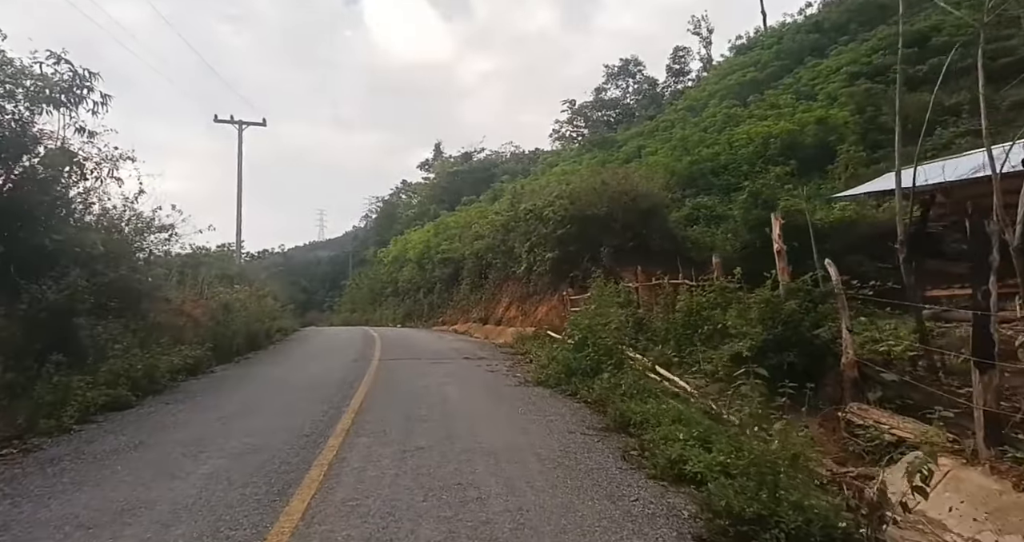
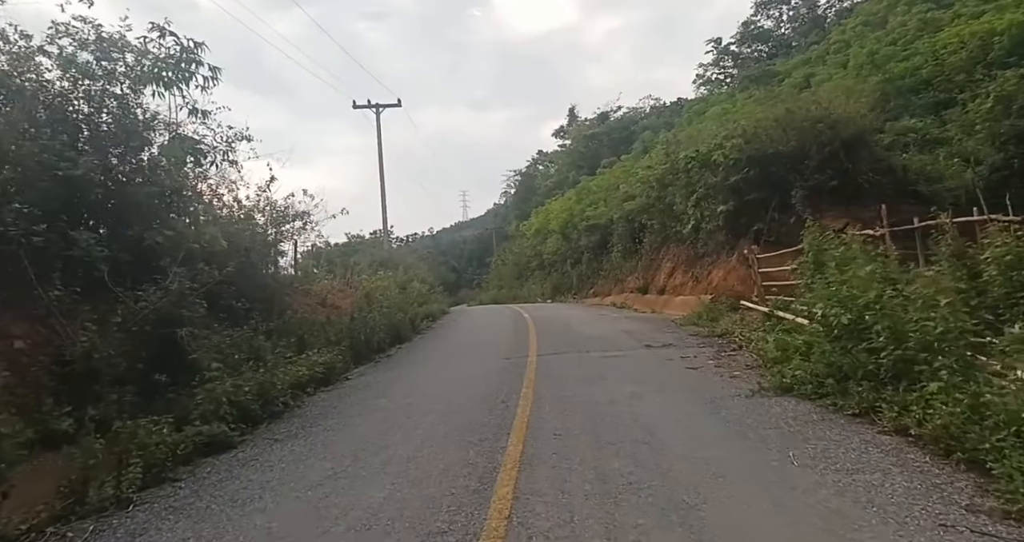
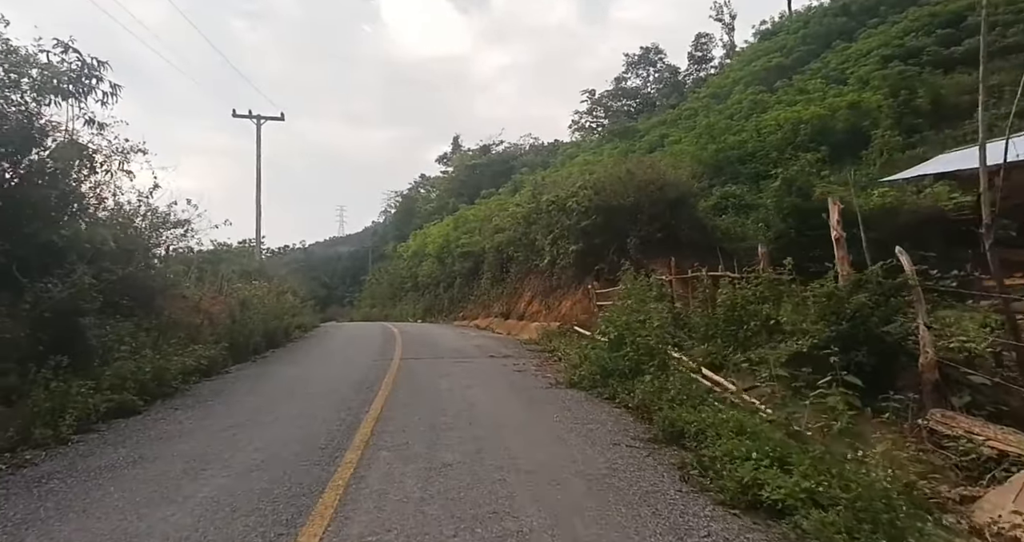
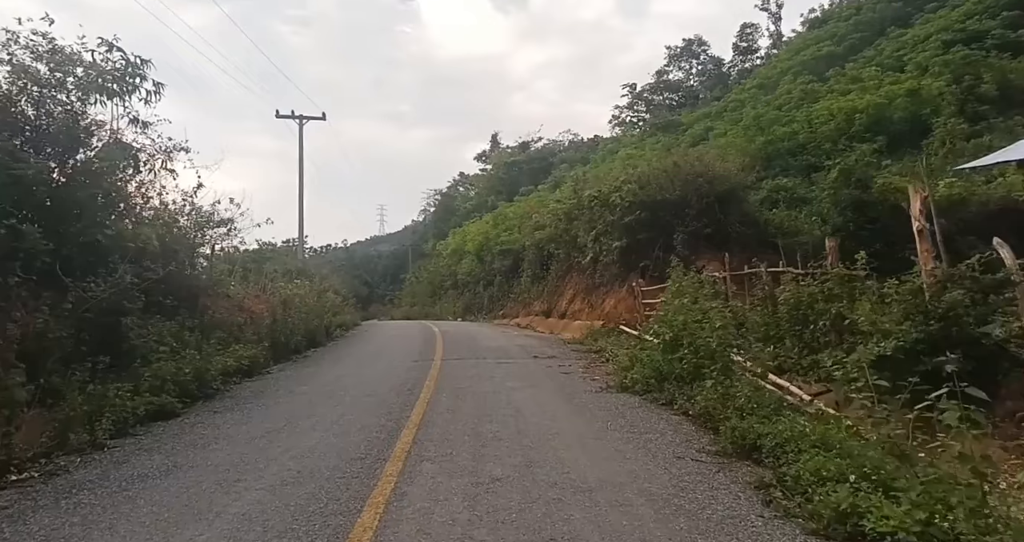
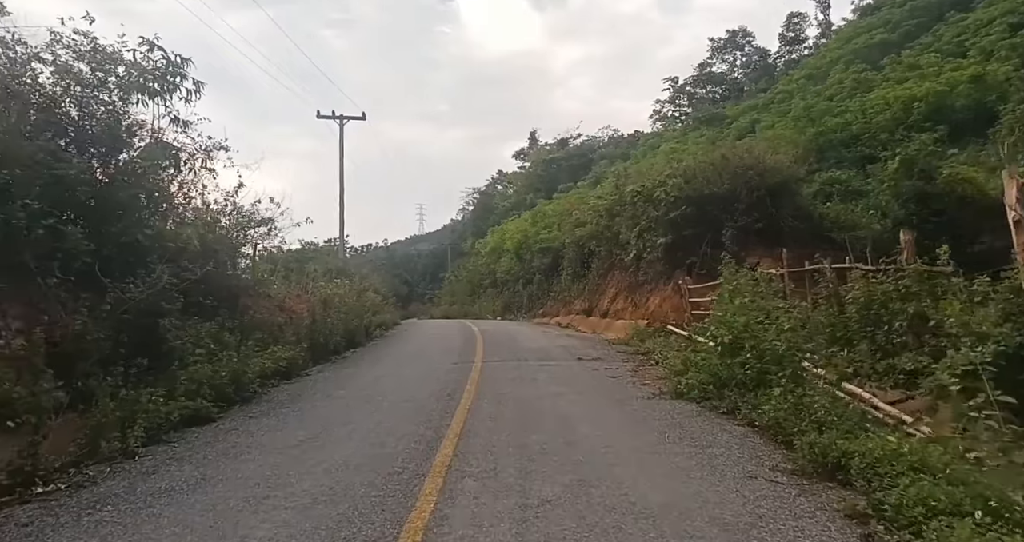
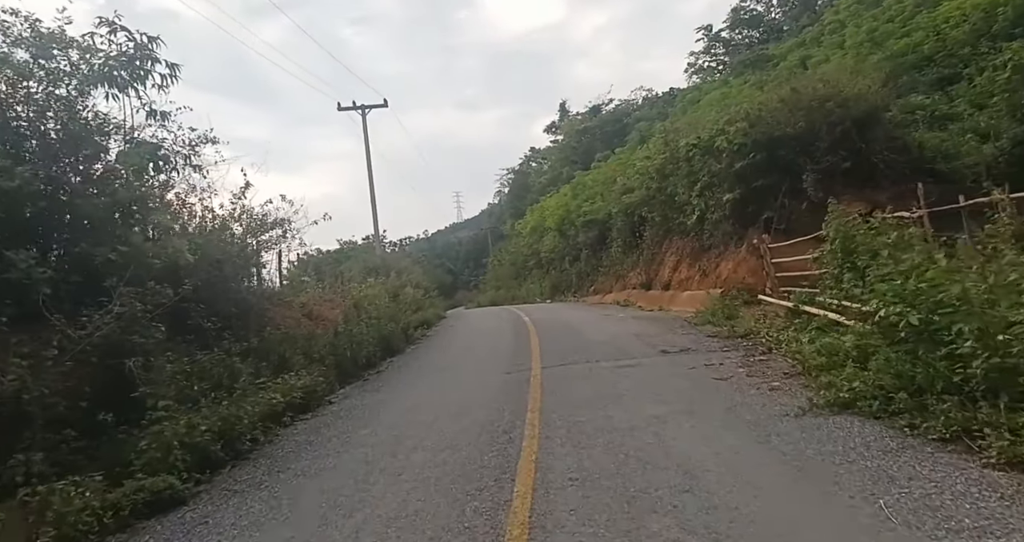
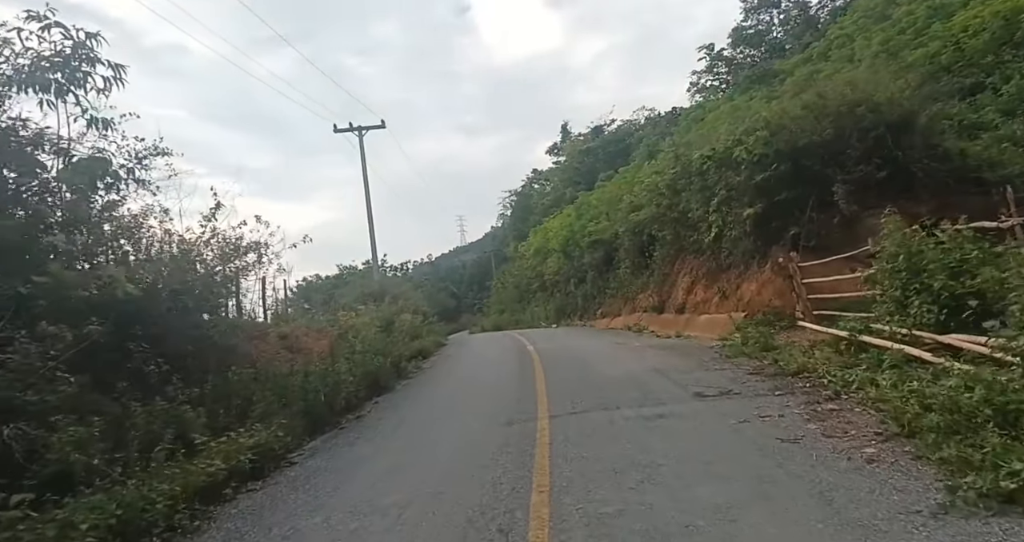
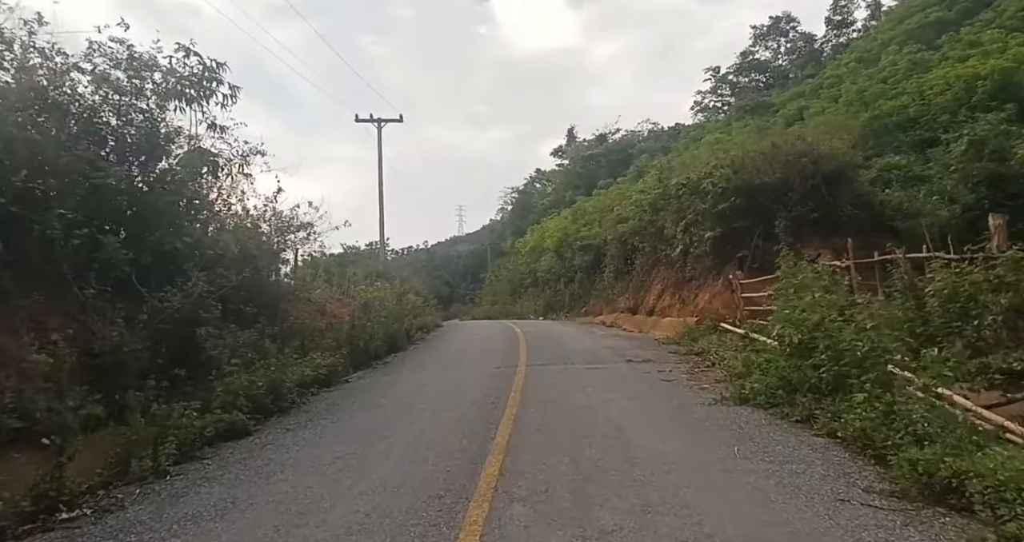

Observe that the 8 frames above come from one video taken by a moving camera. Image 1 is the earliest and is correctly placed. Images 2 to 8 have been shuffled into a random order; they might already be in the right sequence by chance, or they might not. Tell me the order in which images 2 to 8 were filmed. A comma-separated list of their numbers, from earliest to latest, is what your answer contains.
3, 4, 5, 8, 2, 6, 7
